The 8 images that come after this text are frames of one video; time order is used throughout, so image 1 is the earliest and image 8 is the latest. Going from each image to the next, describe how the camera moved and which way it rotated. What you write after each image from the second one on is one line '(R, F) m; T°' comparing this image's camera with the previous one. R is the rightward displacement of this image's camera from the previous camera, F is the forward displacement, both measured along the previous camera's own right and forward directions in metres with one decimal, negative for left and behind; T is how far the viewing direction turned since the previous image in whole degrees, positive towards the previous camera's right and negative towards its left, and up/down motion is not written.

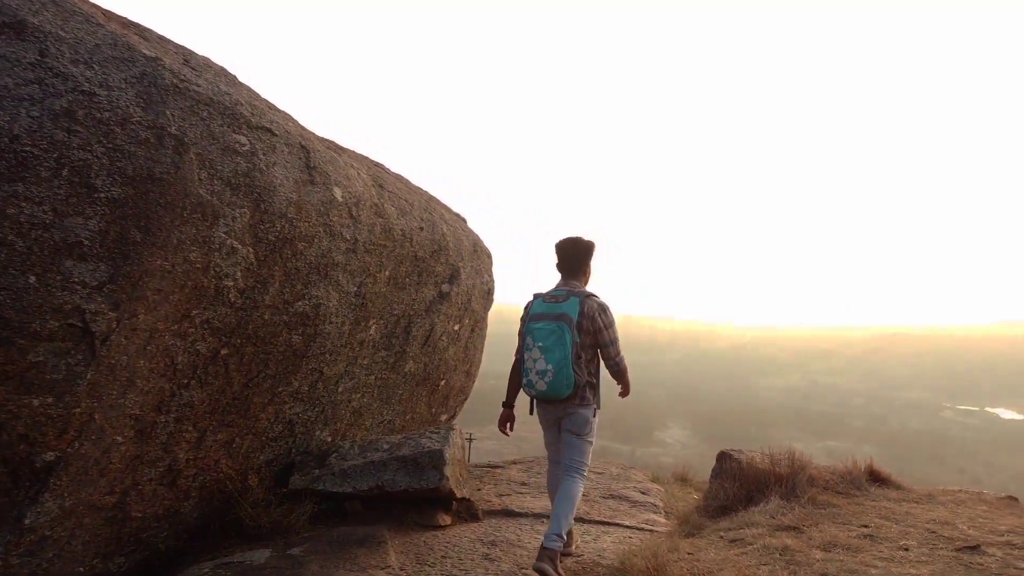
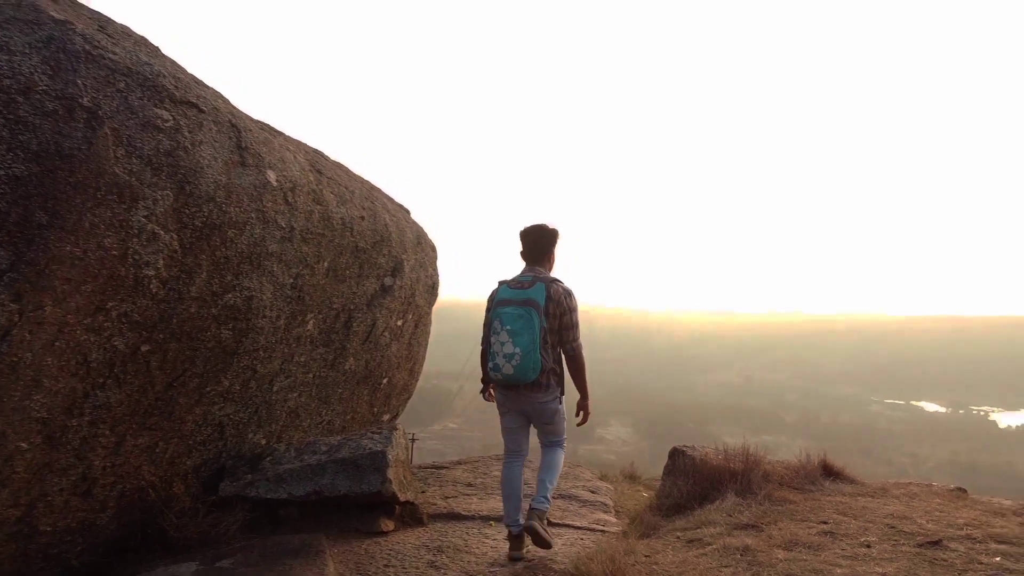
(0.0, +0.2) m; +4°
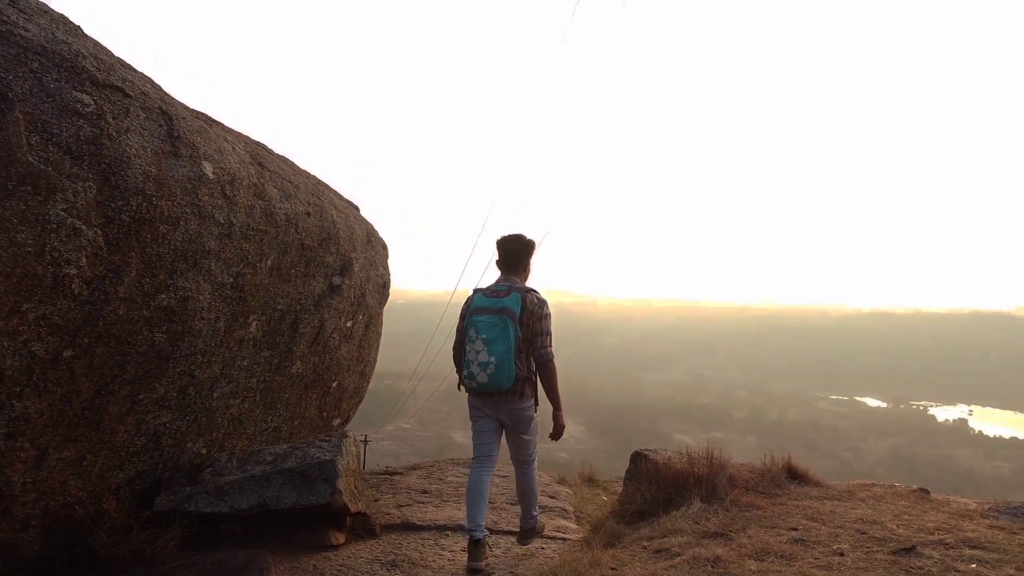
(0.0, +0.2) m; +3°
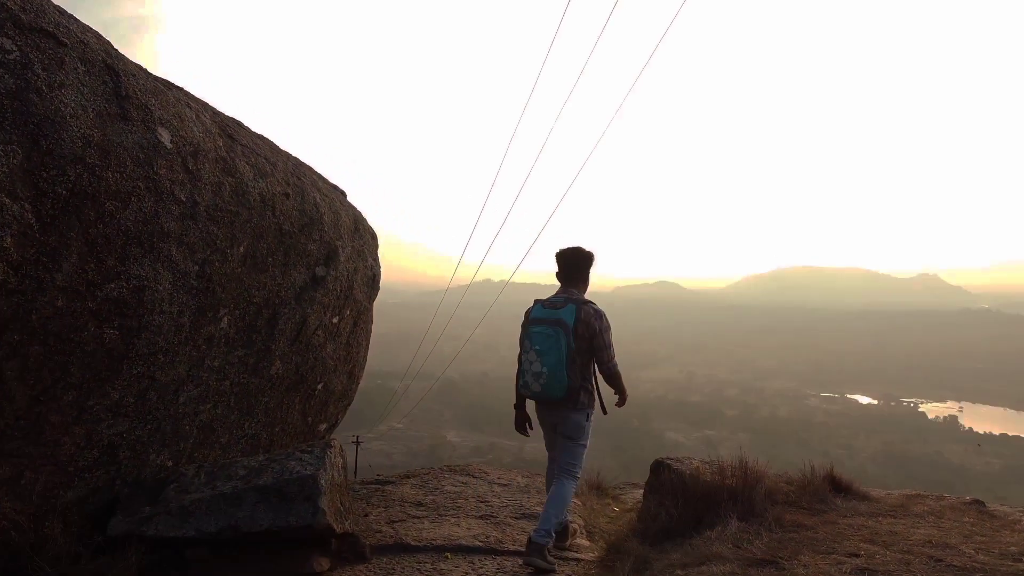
(-0.1, +0.5) m; +1°
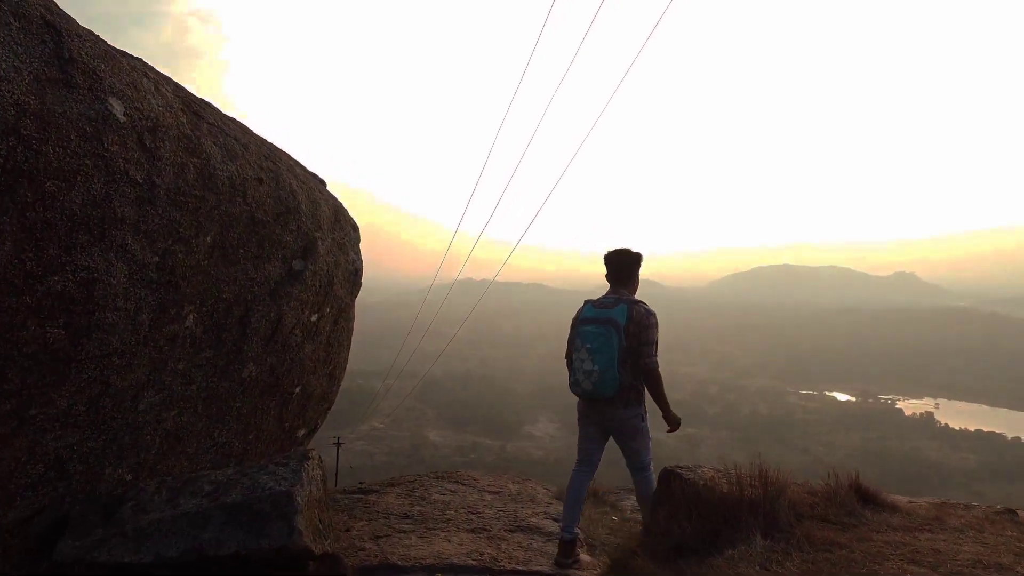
(-0.1, +0.4) m; +1°
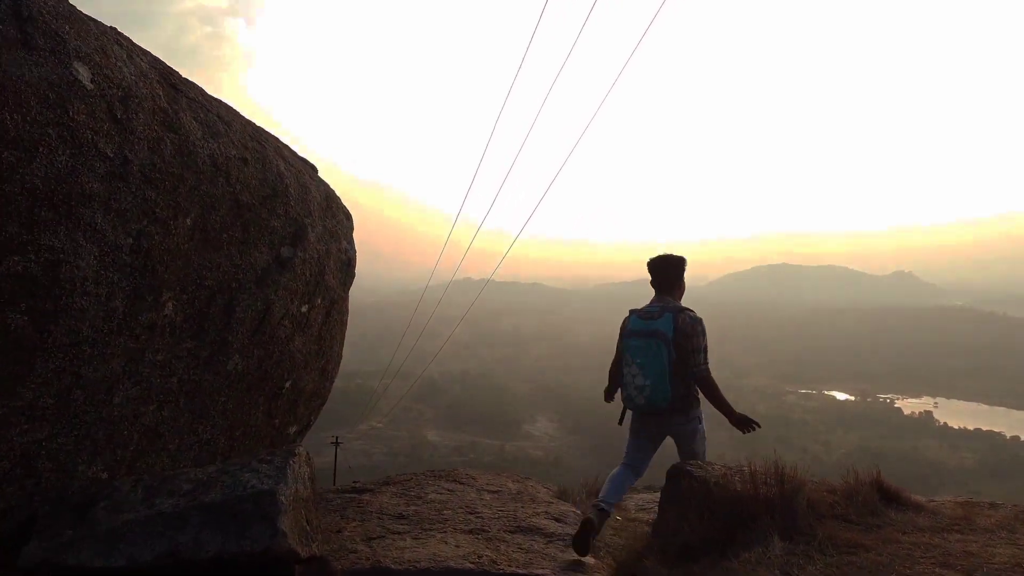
(0.0, +0.2) m; 0°
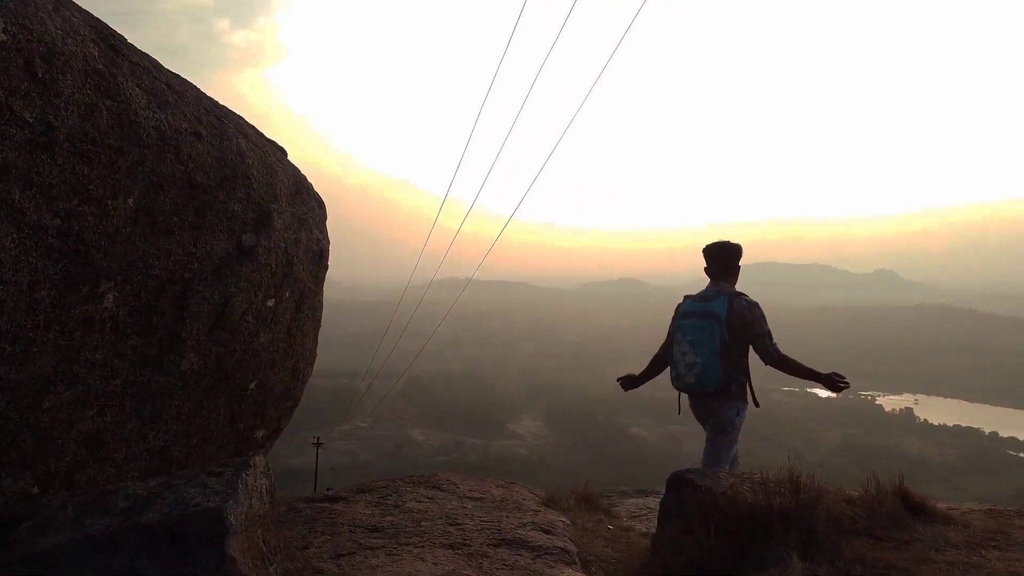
(0.0, +0.4) m; +1°
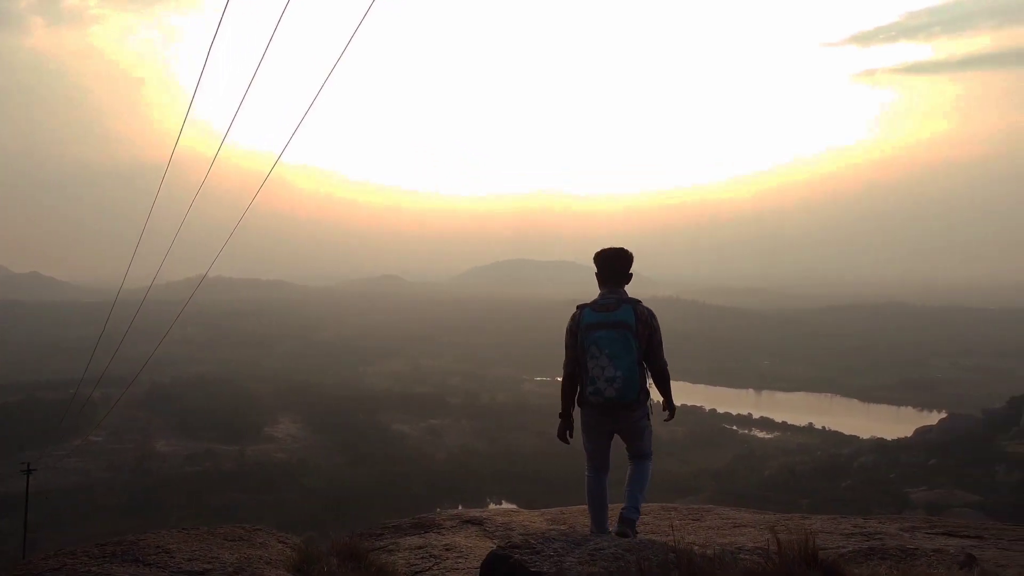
(+0.1, +1.2) m; +17°
